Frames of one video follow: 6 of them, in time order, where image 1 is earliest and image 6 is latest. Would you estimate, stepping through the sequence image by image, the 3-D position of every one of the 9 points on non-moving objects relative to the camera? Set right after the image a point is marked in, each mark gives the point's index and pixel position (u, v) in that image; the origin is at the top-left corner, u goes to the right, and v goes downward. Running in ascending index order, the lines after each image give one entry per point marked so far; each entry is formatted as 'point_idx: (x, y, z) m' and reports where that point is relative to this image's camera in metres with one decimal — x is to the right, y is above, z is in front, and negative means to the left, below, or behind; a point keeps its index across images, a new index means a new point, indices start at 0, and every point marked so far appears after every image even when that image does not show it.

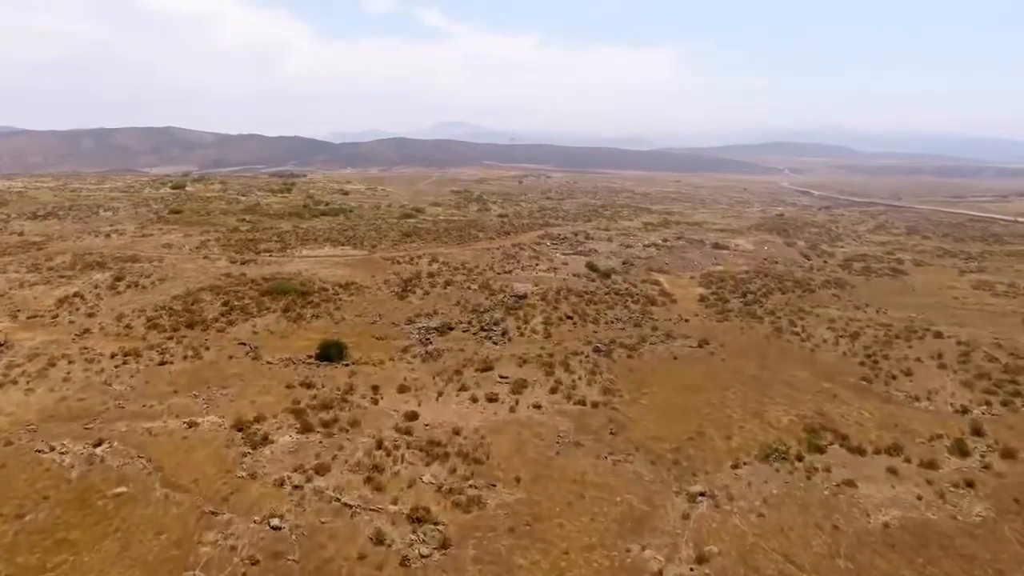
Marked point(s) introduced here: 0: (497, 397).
0: (-0.5, -3.7, +19.8) m
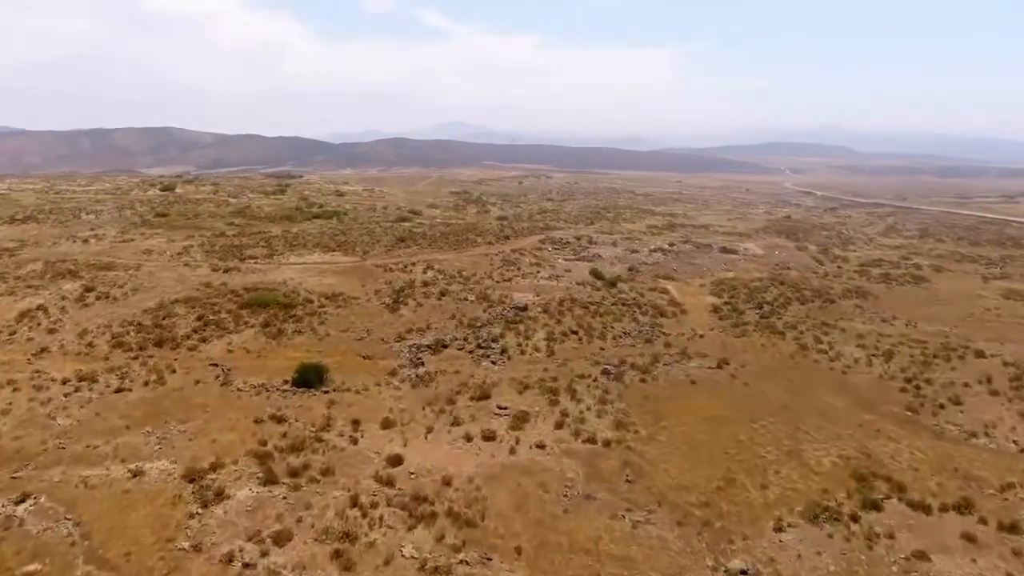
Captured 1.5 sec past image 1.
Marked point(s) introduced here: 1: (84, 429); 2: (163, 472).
0: (-0.5, -4.3, +17.3) m
1: (-12.9, -4.3, +17.7) m
2: (-8.9, -4.7, +15.0) m
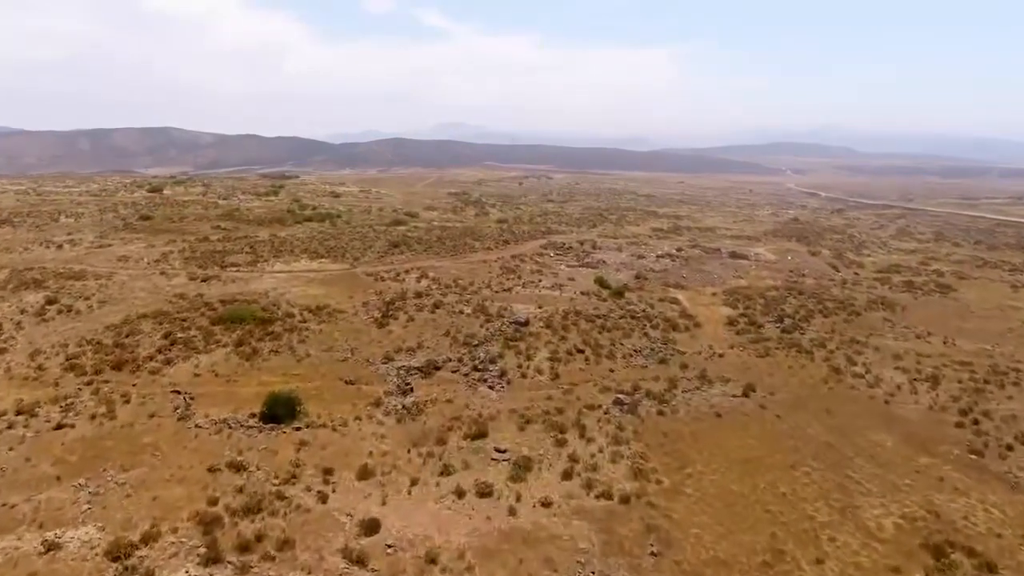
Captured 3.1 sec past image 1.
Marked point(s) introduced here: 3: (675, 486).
0: (-0.5, -5.0, +14.5) m
1: (-12.9, -4.9, +15.0) m
2: (-8.9, -5.3, +12.2) m
3: (+4.2, -5.1, +15.2) m
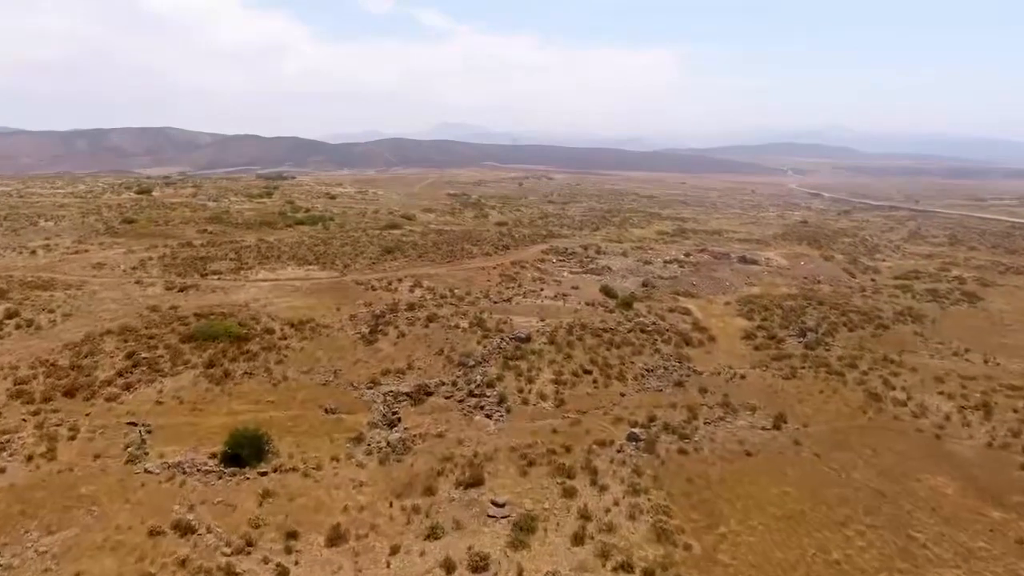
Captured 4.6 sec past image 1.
0: (-0.5, -5.6, +12.0) m
1: (-12.9, -5.5, +12.5) m
2: (-8.9, -5.9, +9.7) m
3: (+4.2, -5.7, +12.7) m
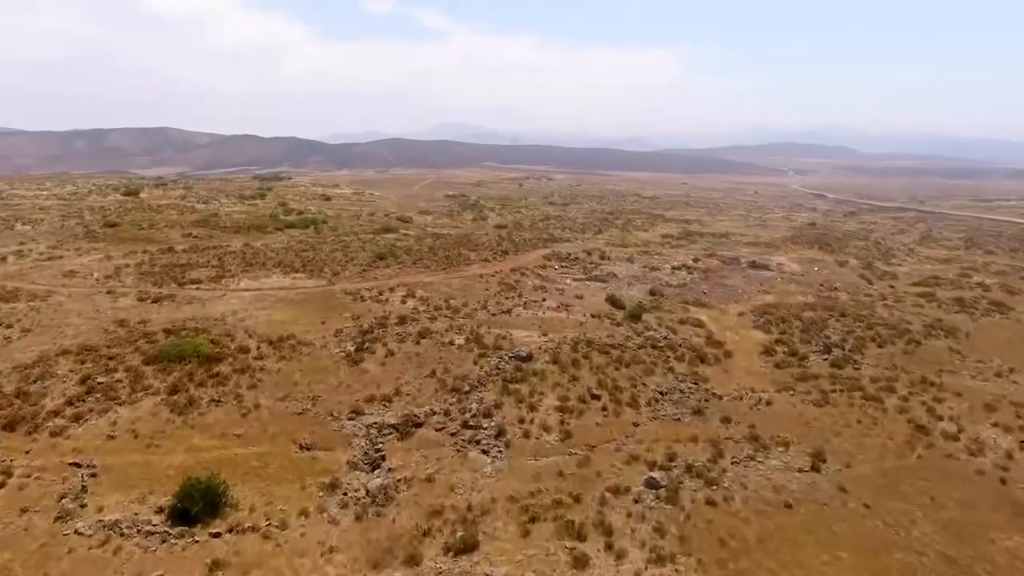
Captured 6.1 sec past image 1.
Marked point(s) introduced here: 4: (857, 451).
0: (-0.5, -6.1, +9.6) m
1: (-12.9, -6.1, +10.0) m
2: (-8.9, -6.5, +7.2) m
3: (+4.2, -6.3, +10.2) m
4: (+10.4, -4.9, +17.7) m
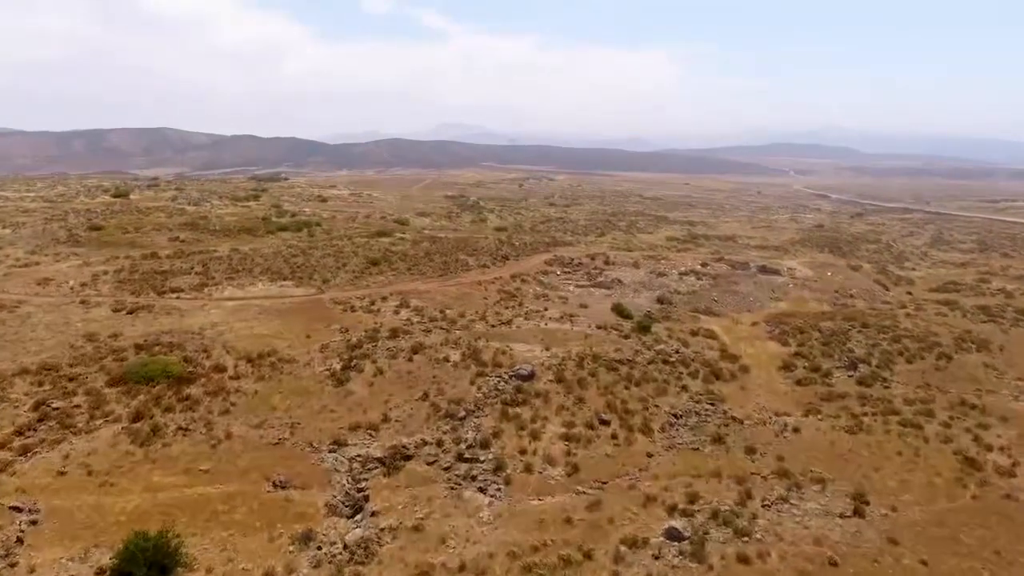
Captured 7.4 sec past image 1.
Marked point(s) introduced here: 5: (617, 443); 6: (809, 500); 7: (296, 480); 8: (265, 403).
0: (-0.5, -6.6, +7.5) m
1: (-12.9, -6.6, +8.0) m
2: (-8.9, -7.0, +5.2) m
3: (+4.2, -6.8, +8.2) m
4: (+10.4, -5.4, +15.7) m
5: (+3.3, -4.9, +18.3) m
6: (+7.7, -5.5, +15.1) m
7: (-5.9, -5.3, +16.1) m
8: (-8.4, -3.9, +20.0) m
